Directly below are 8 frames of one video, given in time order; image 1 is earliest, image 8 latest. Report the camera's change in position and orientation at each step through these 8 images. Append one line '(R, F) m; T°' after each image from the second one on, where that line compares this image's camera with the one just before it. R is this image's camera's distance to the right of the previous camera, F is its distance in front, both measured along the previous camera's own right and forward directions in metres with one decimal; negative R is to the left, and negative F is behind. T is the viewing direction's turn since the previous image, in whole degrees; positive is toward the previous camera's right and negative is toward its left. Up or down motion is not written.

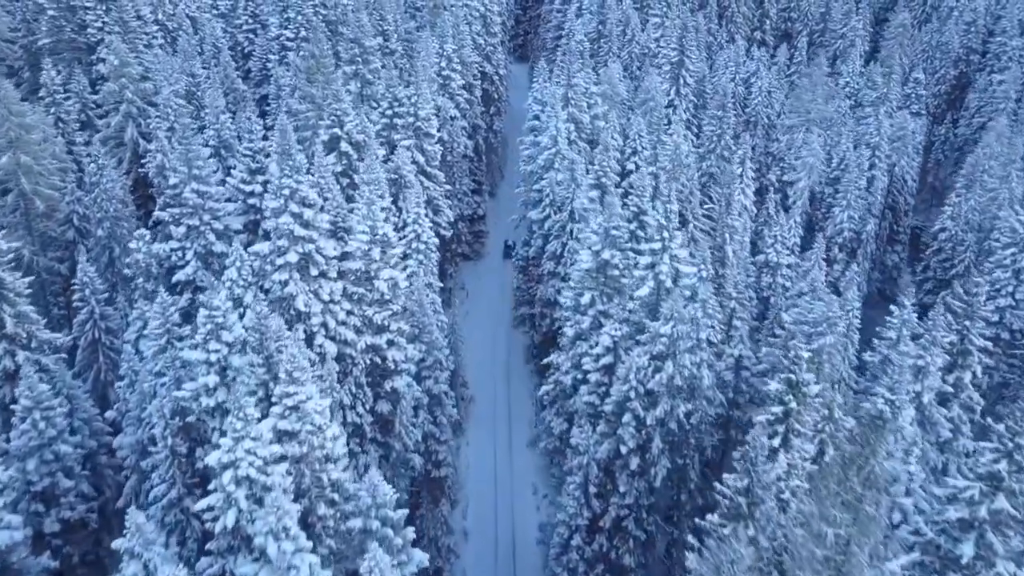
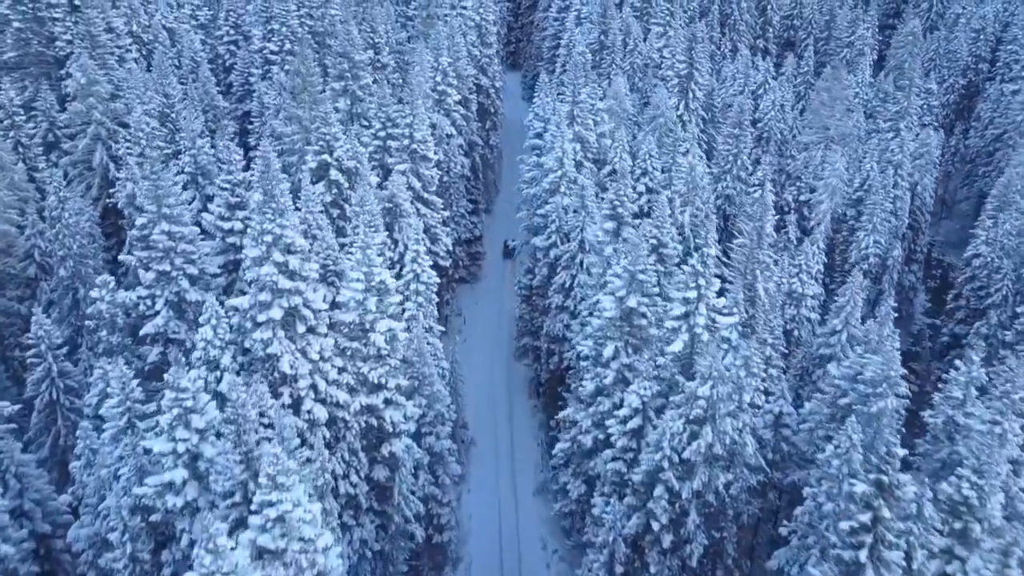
(-0.9, +3.3) m; +1°
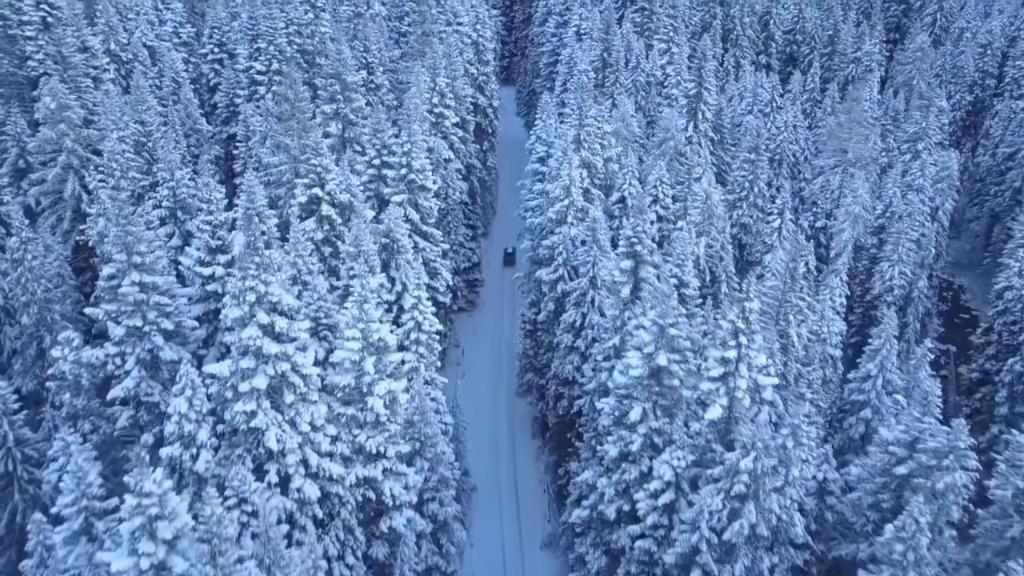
(-0.8, +2.7) m; +1°
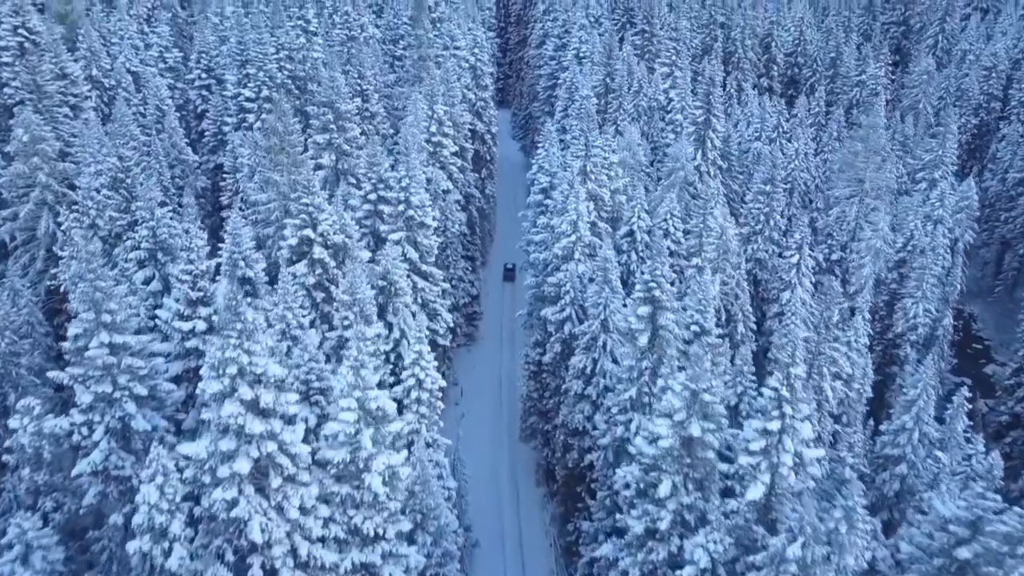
(-0.6, +2.3) m; +1°
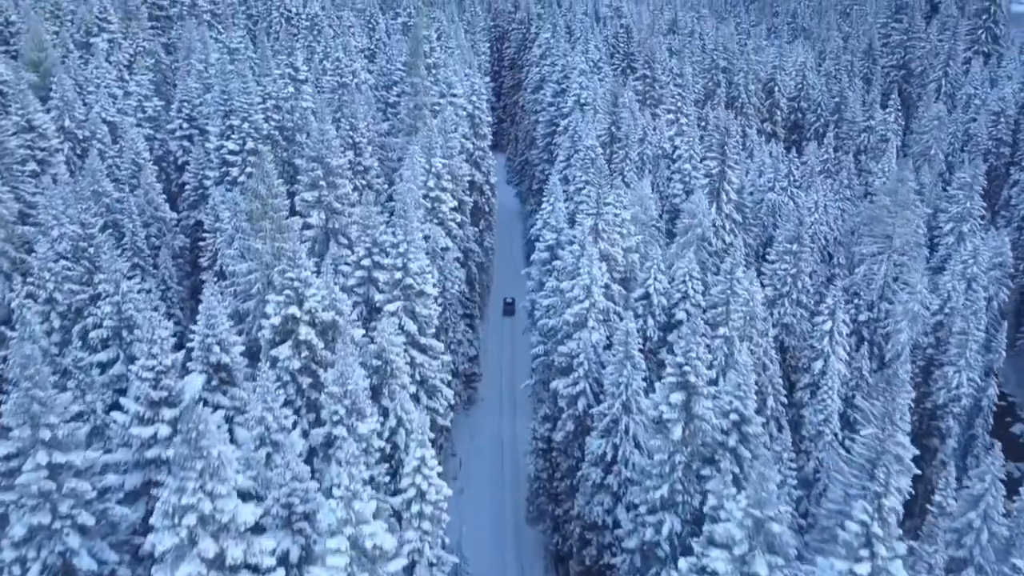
(-0.8, +3.4) m; +1°
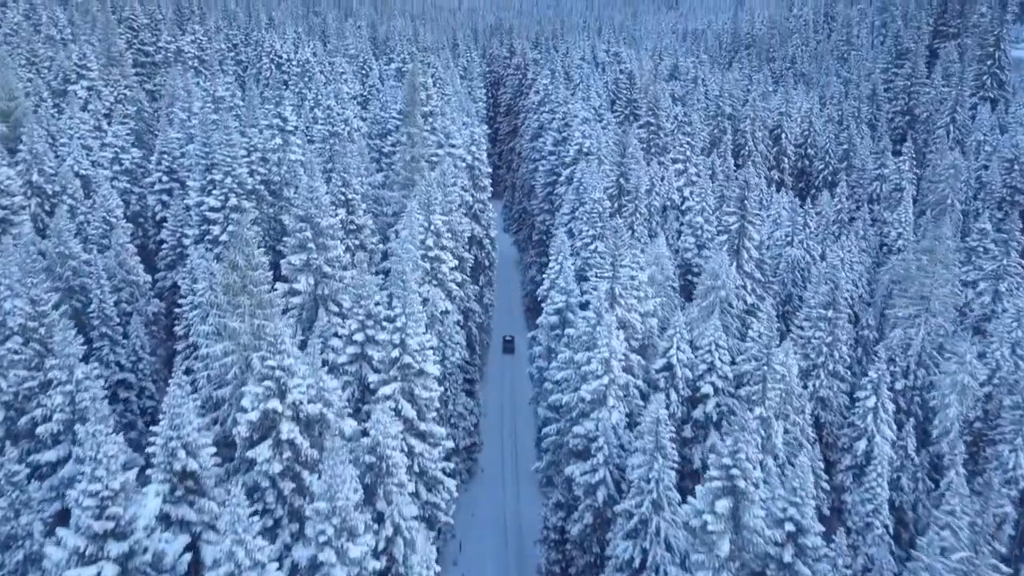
(-0.8, +3.4) m; +1°
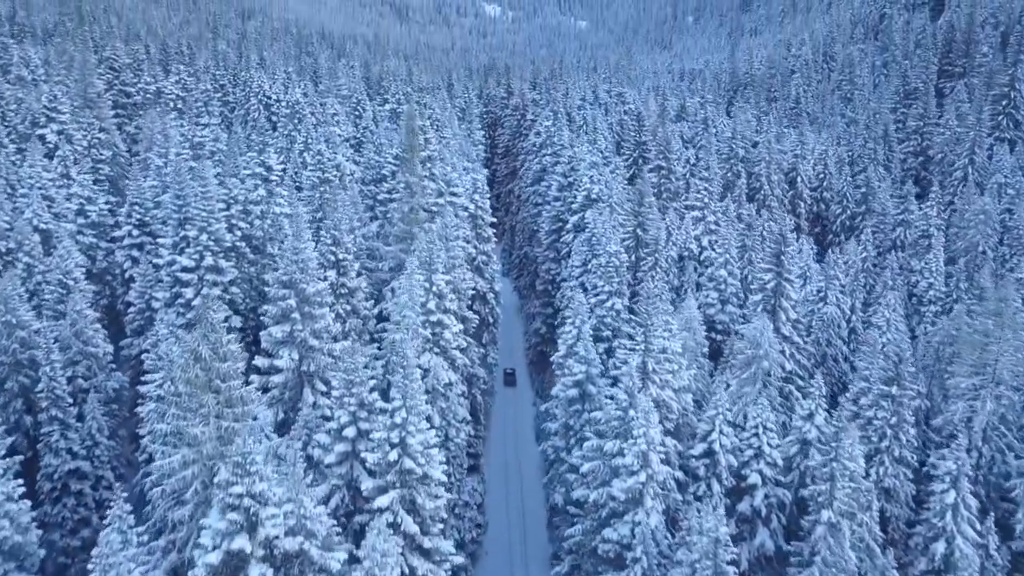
(-0.9, +4.4) m; +1°
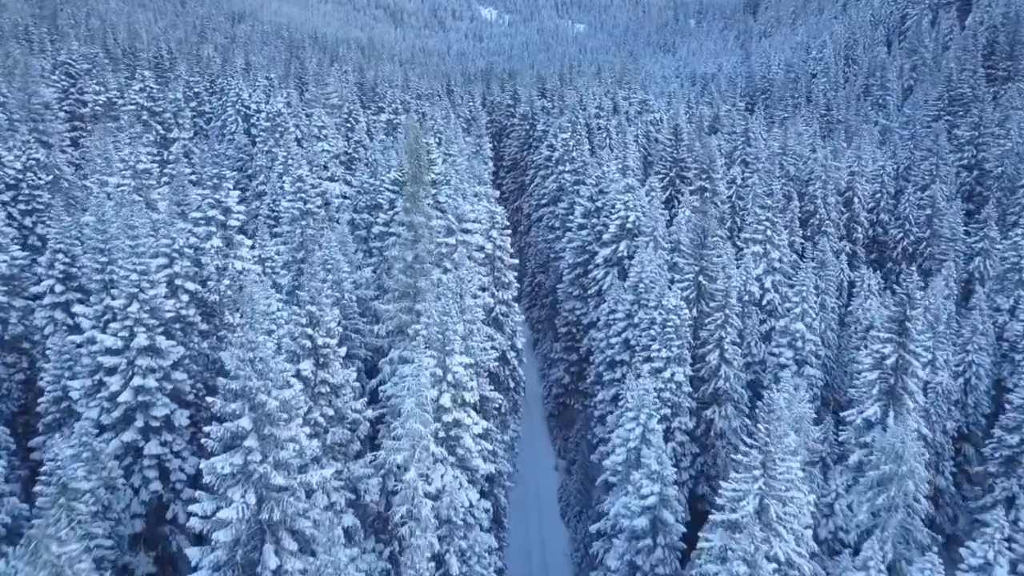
(-1.6, +9.1) m; 0°
